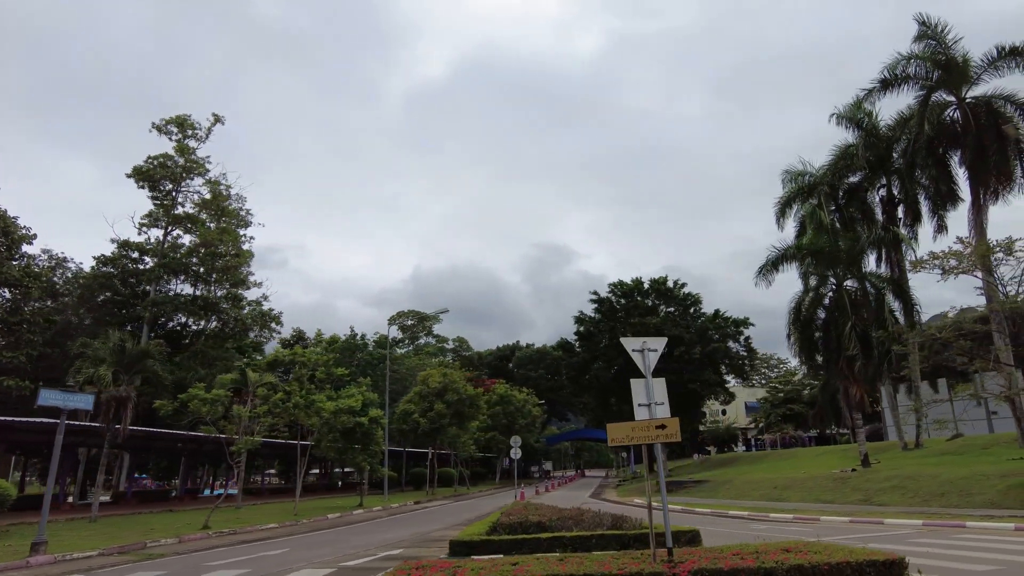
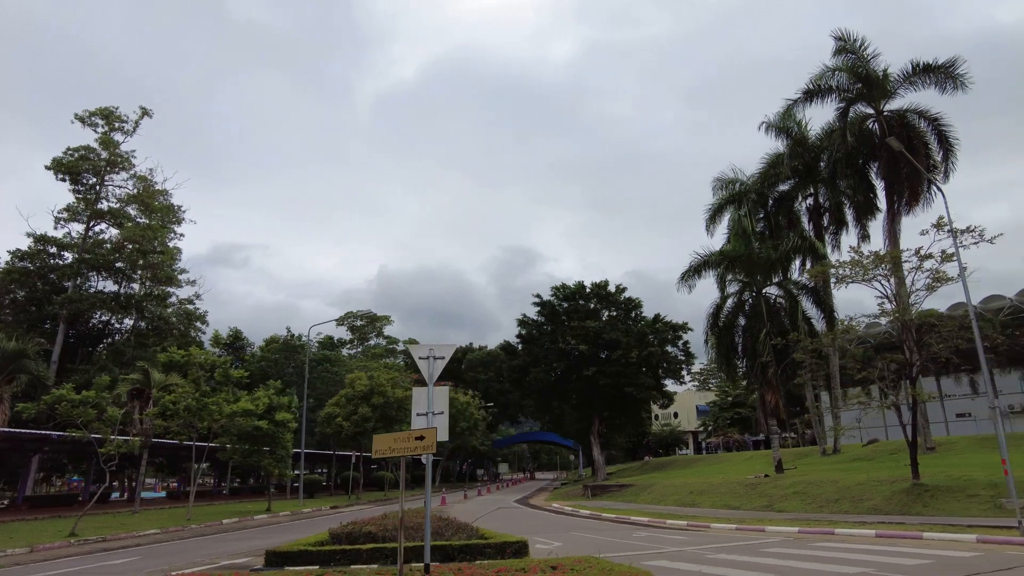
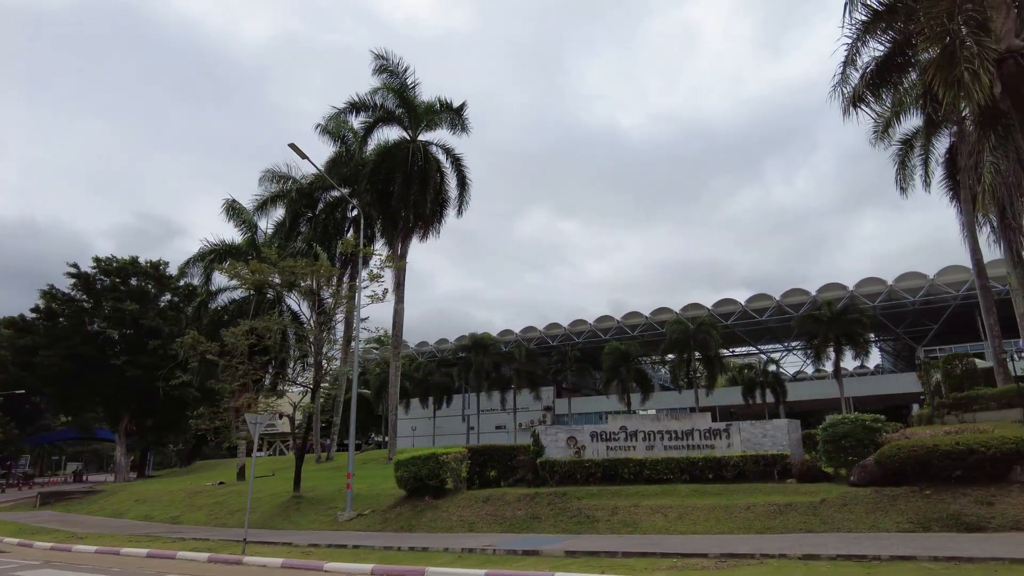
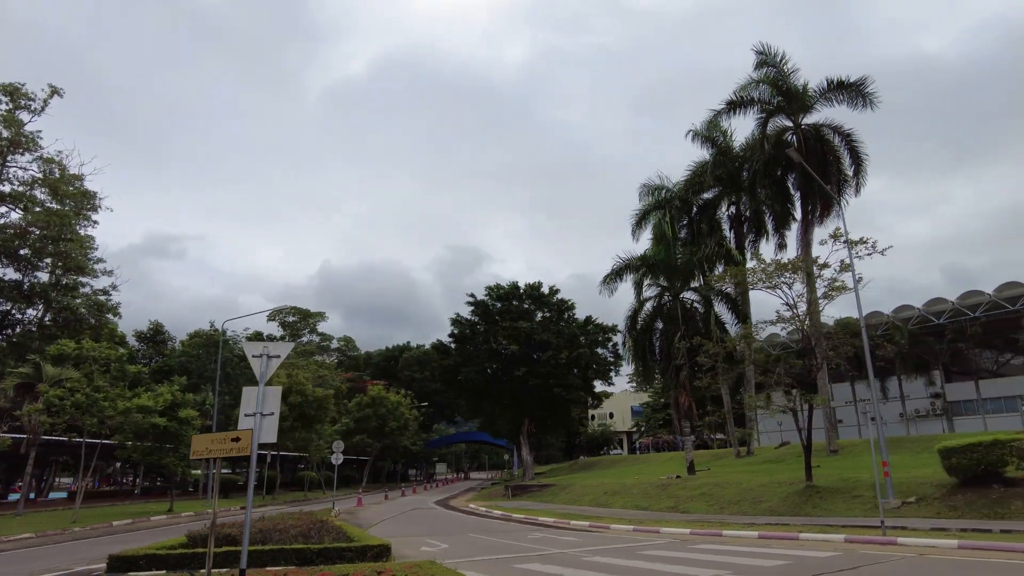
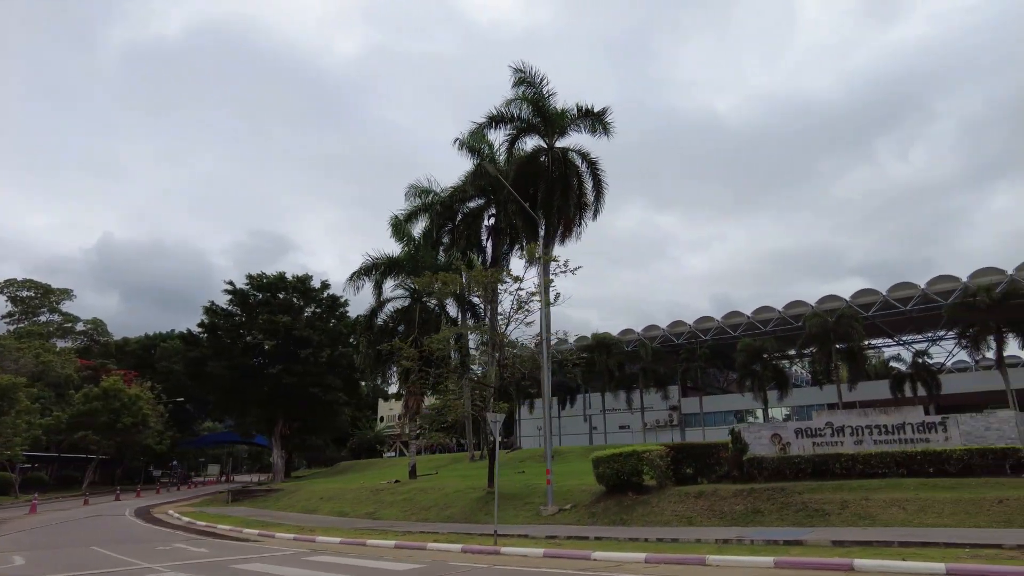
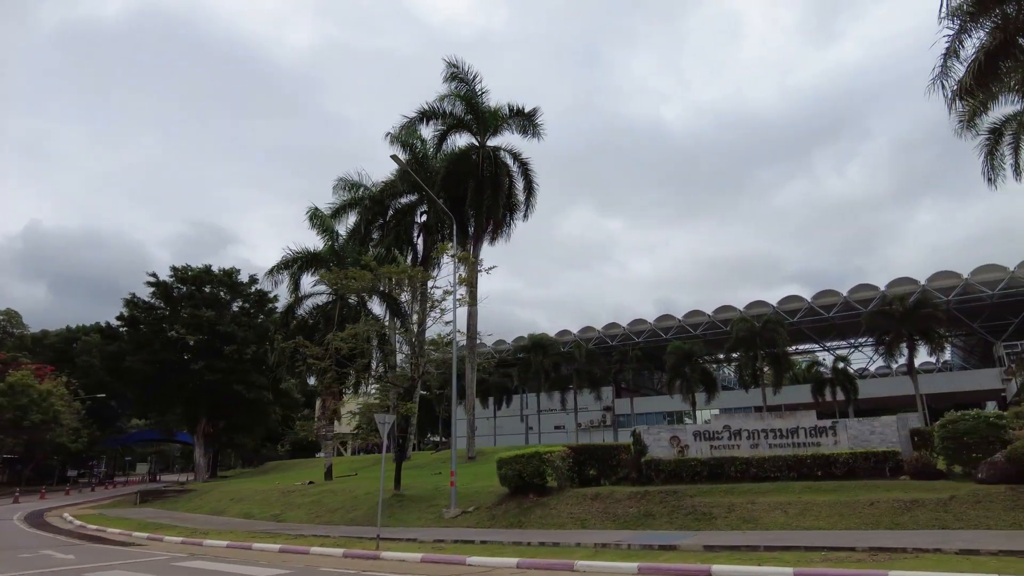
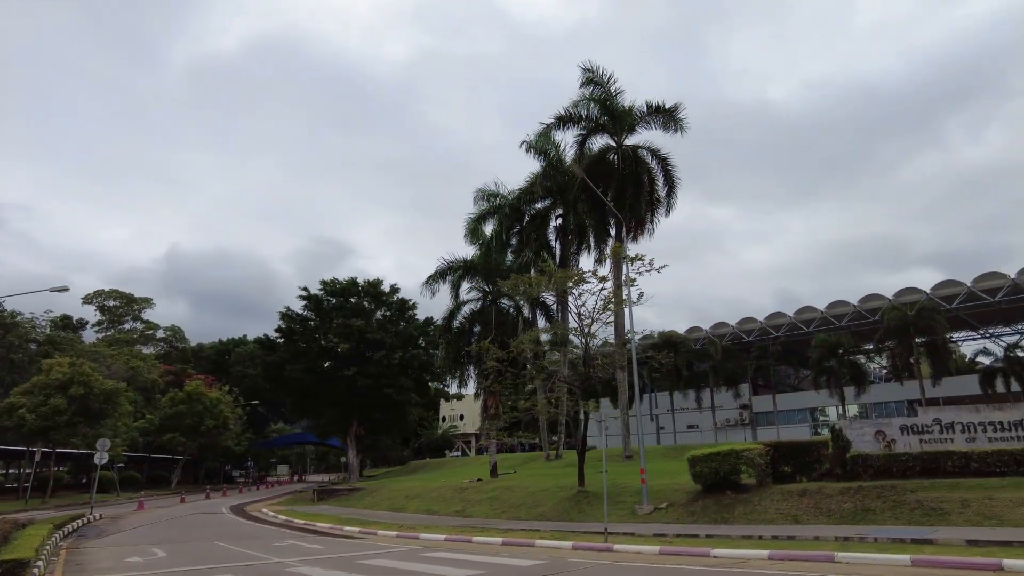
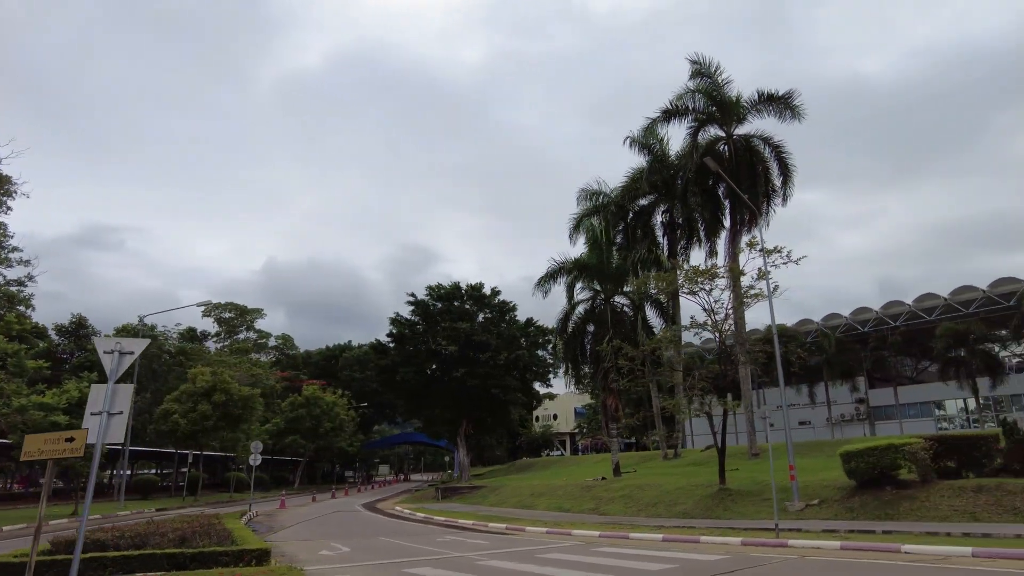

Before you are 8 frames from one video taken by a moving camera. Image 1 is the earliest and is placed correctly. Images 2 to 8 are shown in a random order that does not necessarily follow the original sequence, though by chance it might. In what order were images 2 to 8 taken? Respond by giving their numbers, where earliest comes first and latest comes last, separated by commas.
2, 4, 8, 7, 5, 6, 3
